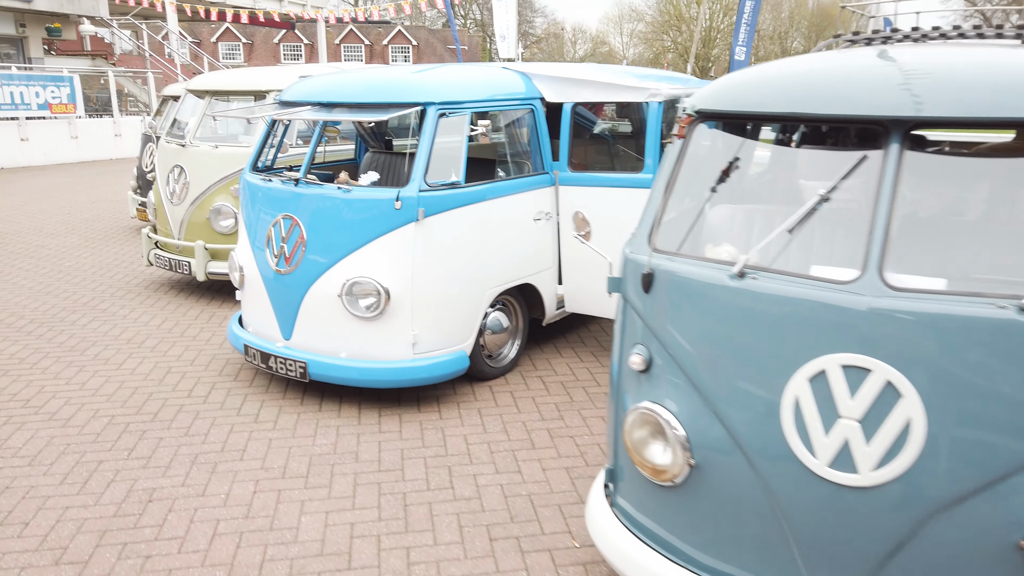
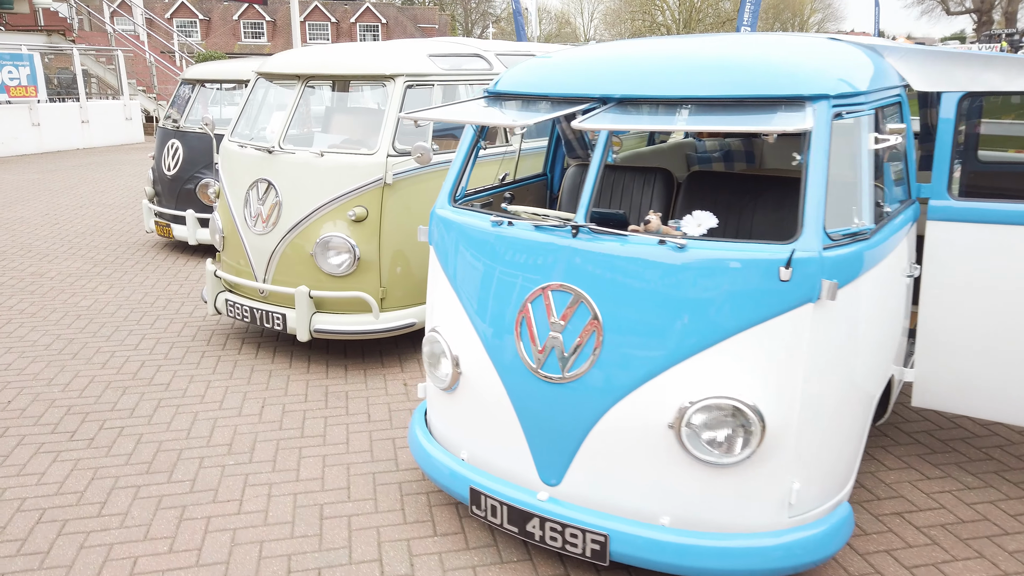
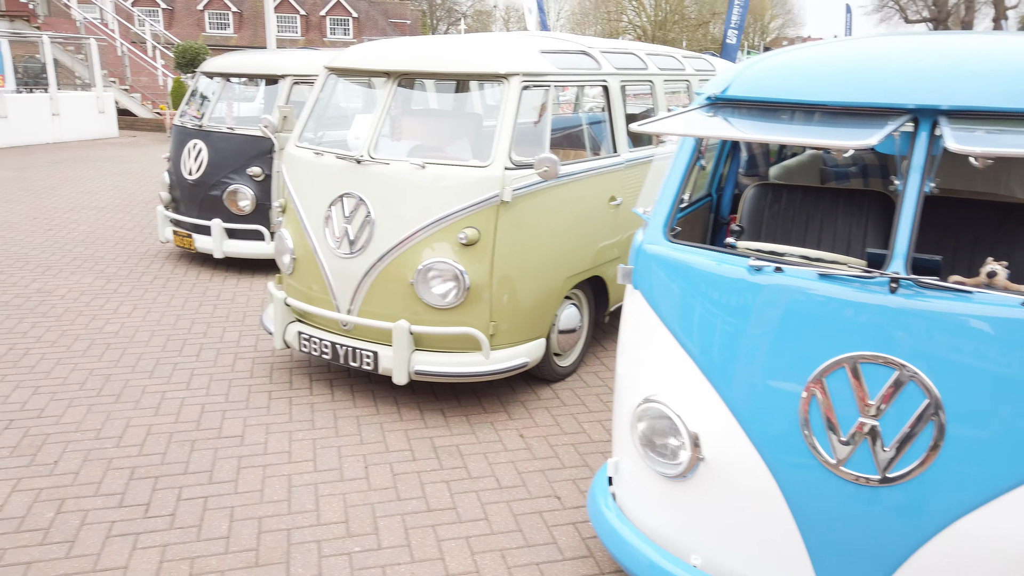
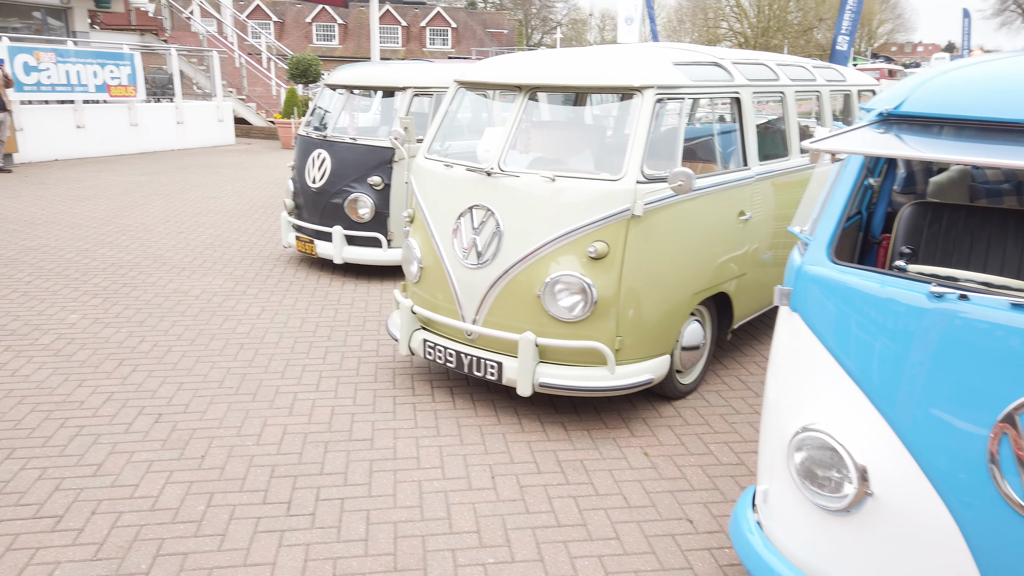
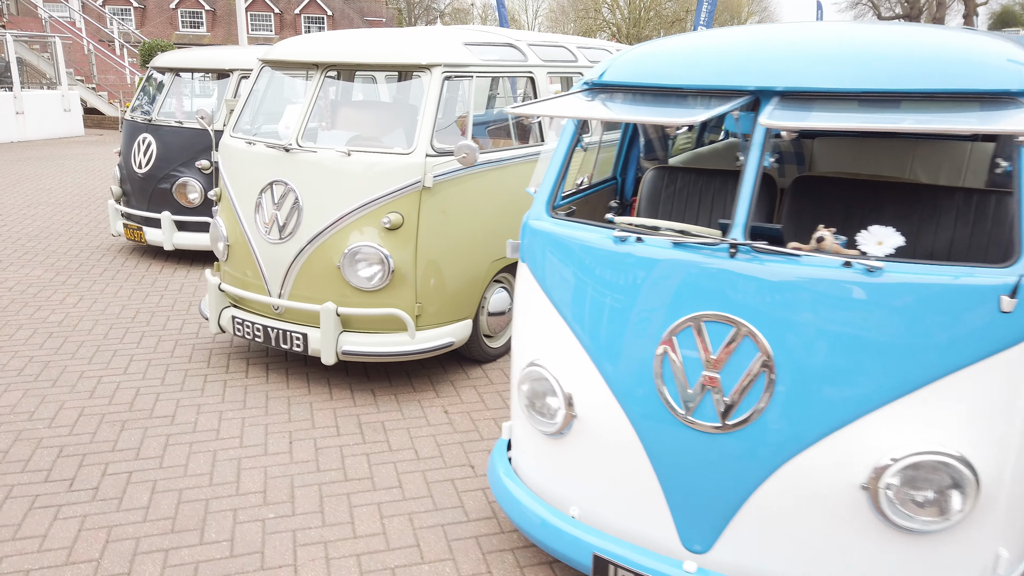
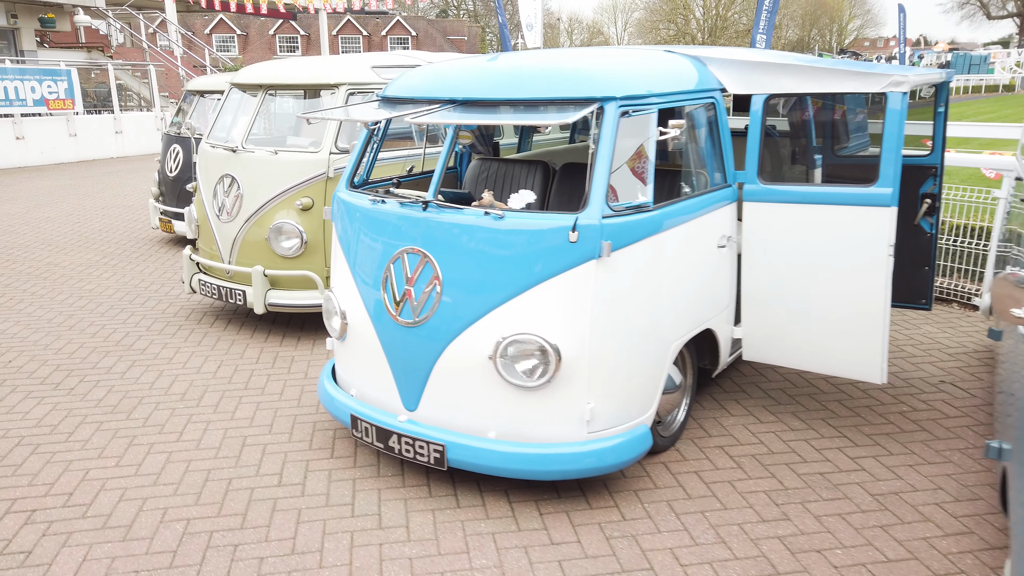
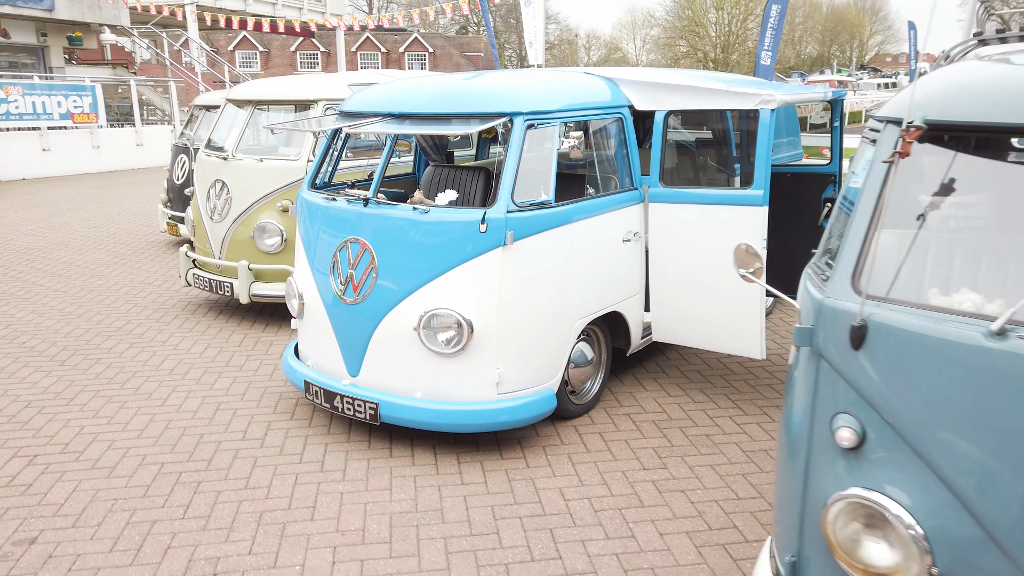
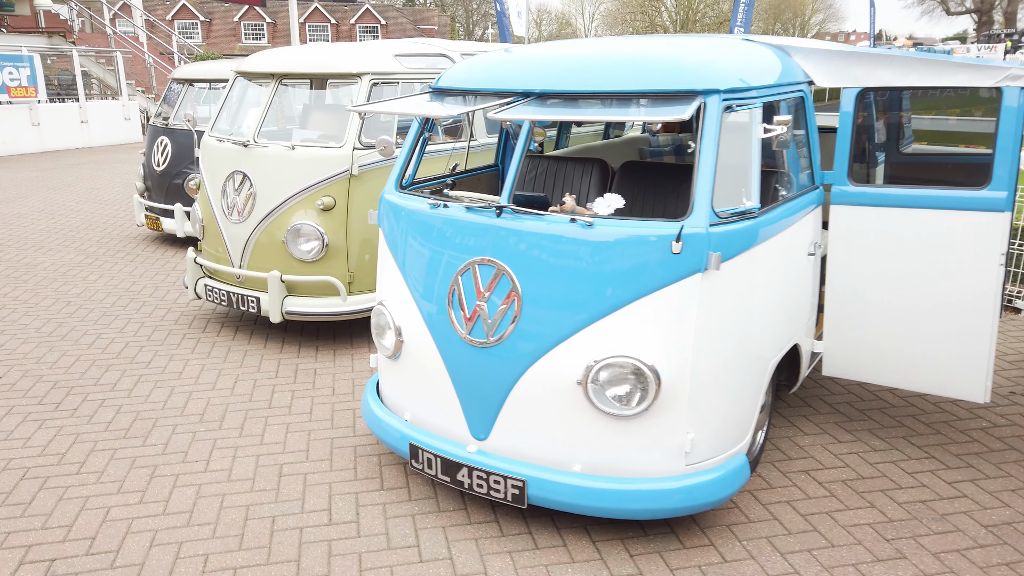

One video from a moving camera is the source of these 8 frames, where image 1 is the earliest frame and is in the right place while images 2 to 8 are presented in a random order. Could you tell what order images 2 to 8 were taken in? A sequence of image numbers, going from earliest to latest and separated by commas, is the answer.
7, 6, 8, 2, 5, 3, 4
